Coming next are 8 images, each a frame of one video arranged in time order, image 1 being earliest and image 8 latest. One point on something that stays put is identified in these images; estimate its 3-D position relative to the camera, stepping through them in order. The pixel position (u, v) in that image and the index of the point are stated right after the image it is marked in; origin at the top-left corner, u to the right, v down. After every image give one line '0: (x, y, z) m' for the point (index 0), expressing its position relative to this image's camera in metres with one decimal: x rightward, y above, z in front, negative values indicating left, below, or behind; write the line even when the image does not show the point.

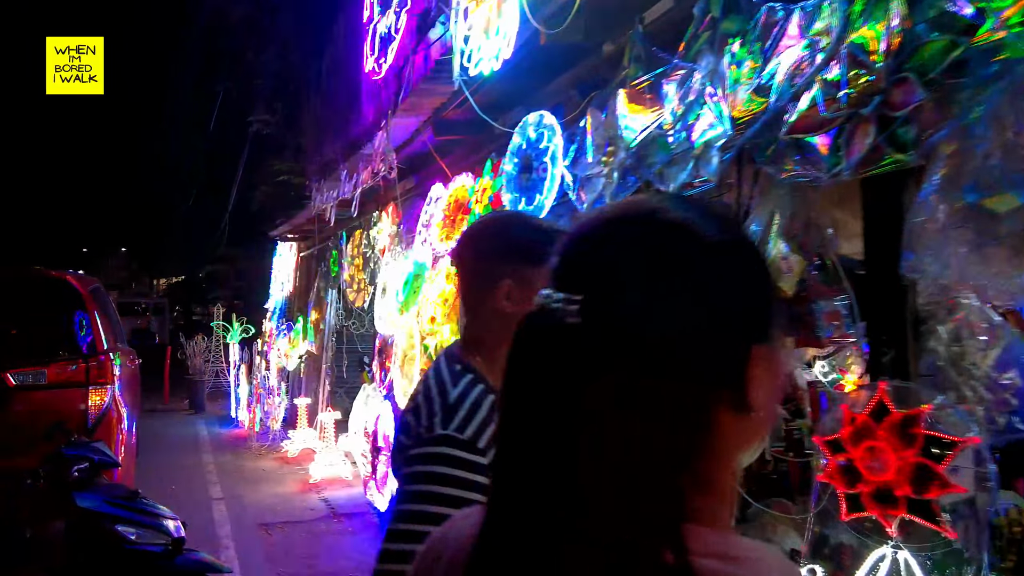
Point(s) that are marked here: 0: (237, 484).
0: (-3.0, -2.1, +7.2) m
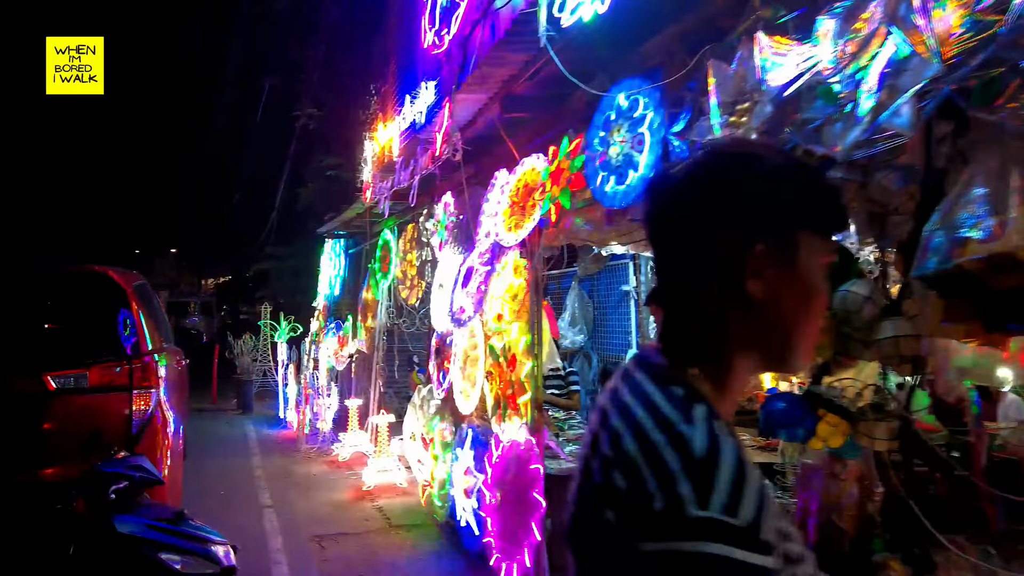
0: (-2.3, -2.1, +6.9) m
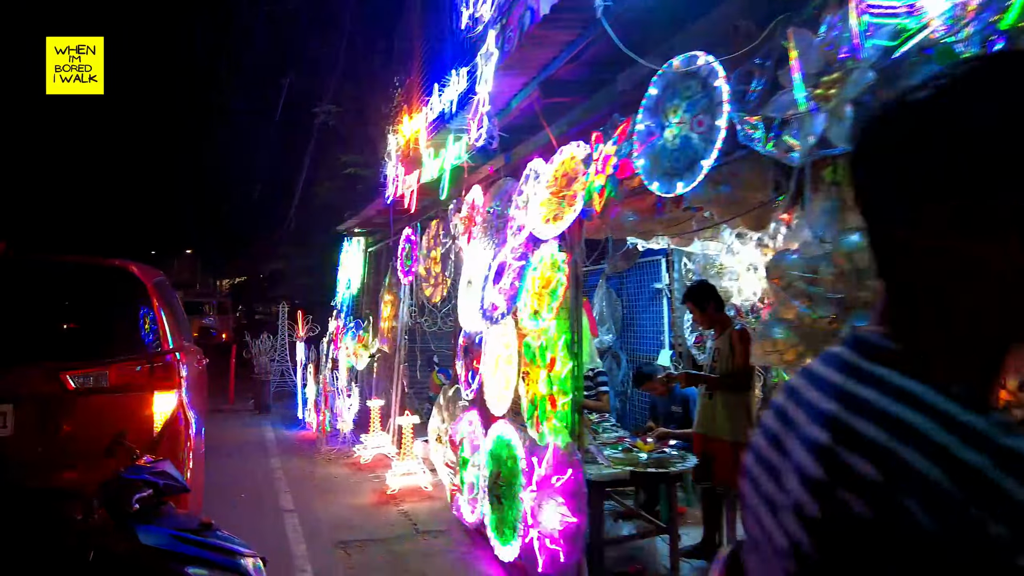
0: (-2.0, -2.1, +6.7) m
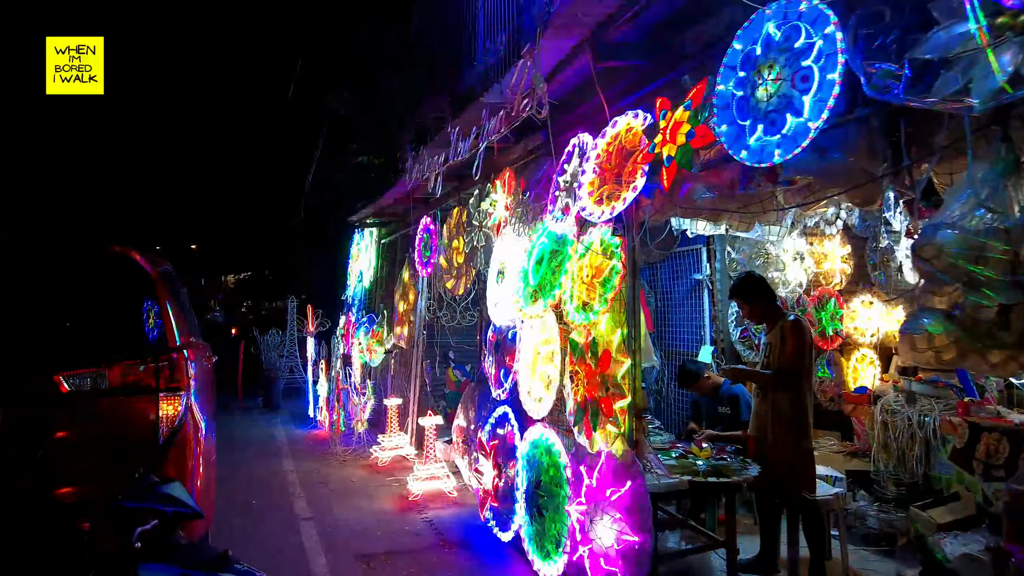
0: (-1.8, -2.0, +6.3) m
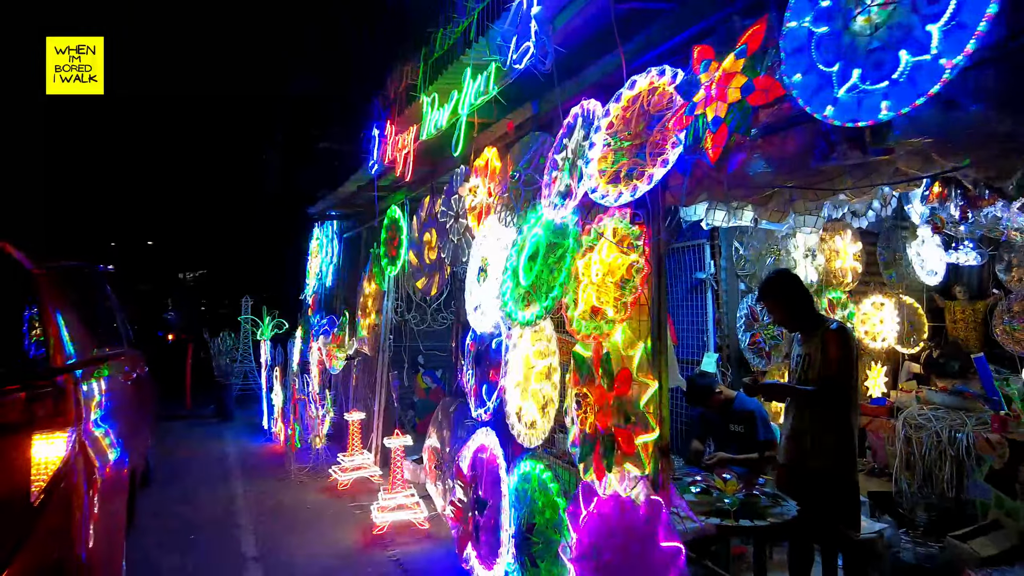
0: (-1.9, -2.0, +5.5) m
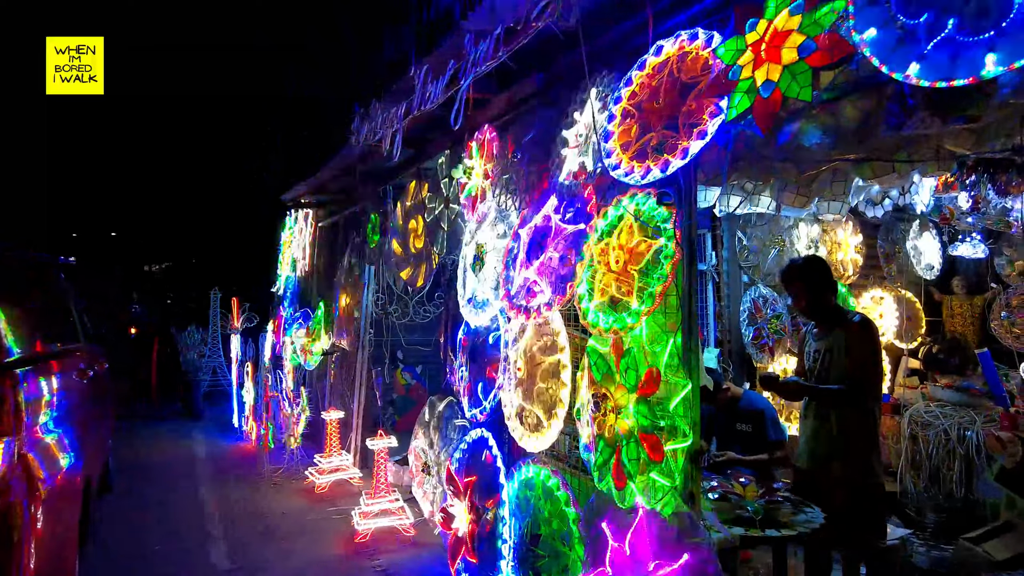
0: (-2.0, -1.9, +5.1) m
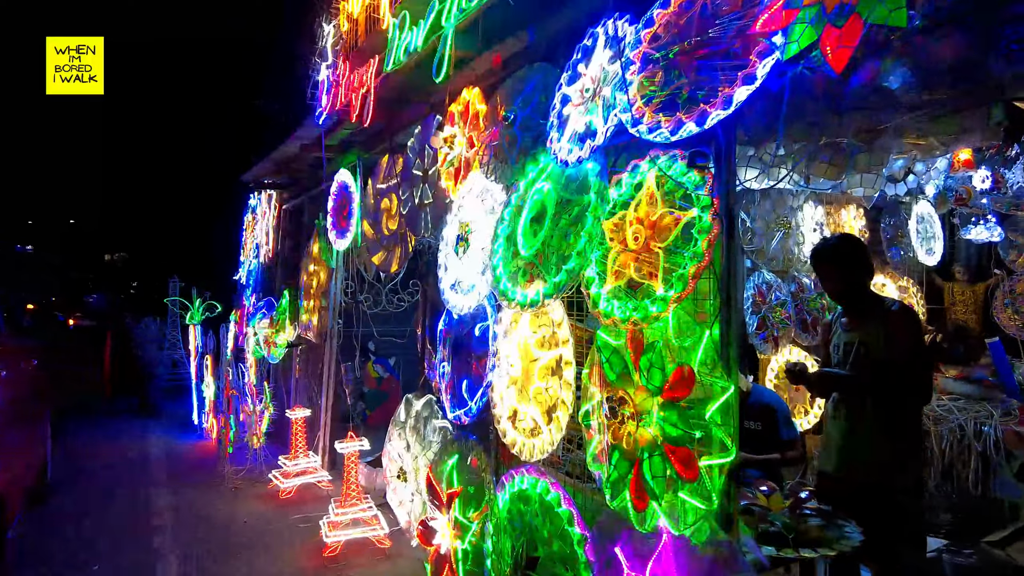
0: (-2.1, -1.8, +4.6) m
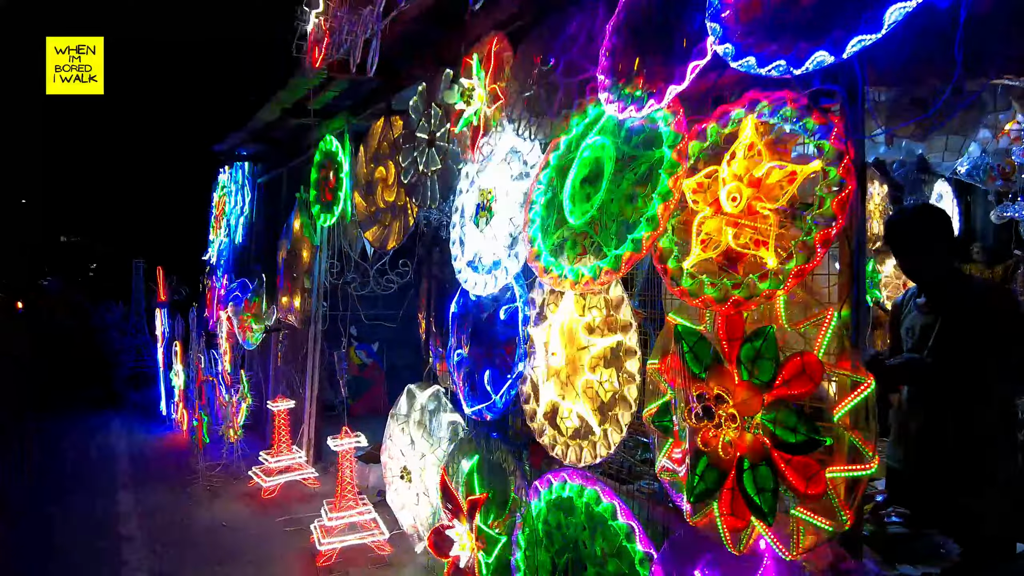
0: (-2.0, -1.7, +4.1) m
